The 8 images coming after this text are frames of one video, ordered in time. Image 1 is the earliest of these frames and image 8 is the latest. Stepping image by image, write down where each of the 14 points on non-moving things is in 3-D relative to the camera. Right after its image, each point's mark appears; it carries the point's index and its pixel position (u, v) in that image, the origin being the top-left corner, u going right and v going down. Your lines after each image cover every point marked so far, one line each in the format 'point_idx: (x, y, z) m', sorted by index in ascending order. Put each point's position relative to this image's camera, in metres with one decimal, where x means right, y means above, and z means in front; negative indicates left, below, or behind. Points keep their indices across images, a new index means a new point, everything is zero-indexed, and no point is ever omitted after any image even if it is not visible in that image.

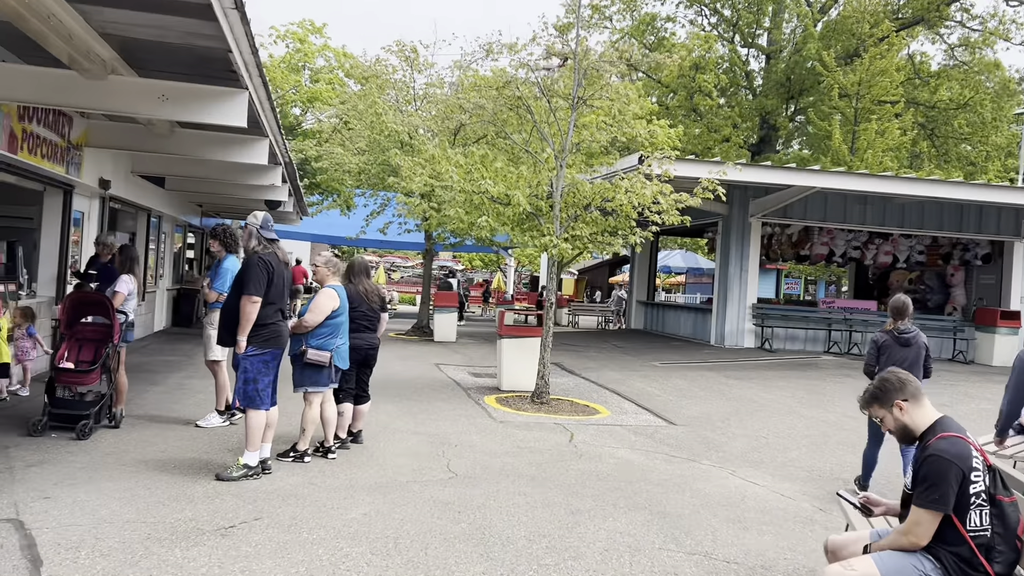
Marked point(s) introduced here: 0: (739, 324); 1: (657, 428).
0: (+4.4, -0.7, +17.1) m
1: (+1.6, -1.5, +9.6) m
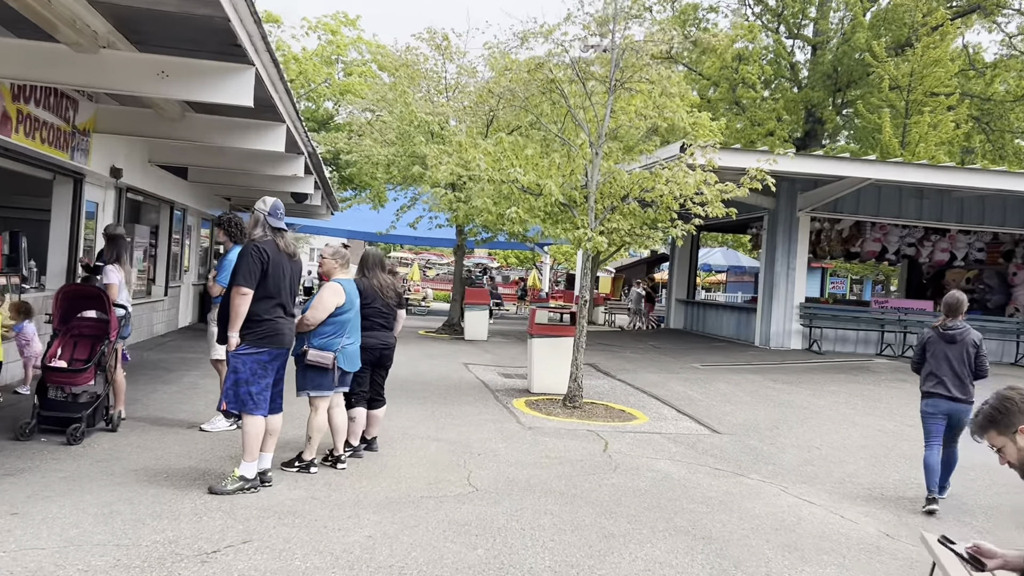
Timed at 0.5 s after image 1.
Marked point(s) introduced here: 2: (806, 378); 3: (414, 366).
0: (+5.0, -0.7, +16.3) m
1: (+1.9, -1.5, +8.8) m
2: (+4.3, -1.3, +13.0) m
3: (-1.4, -1.2, +13.0) m
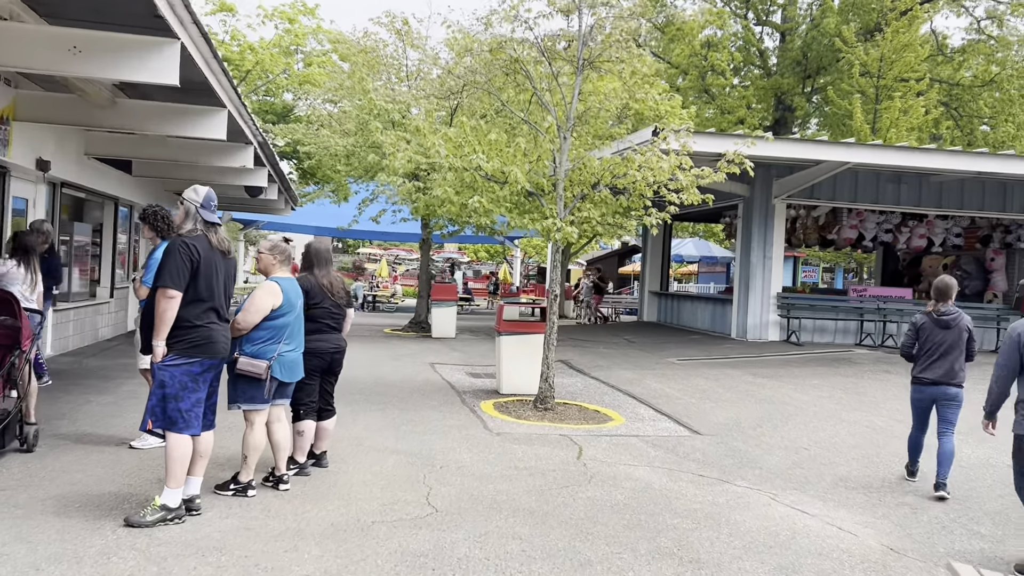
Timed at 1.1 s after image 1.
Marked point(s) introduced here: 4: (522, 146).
0: (+4.5, -0.5, +15.8) m
1: (+1.6, -1.4, +8.2) m
2: (+3.9, -1.2, +12.5) m
3: (-1.9, -1.1, +12.3) m
4: (+0.1, +1.5, +9.1) m
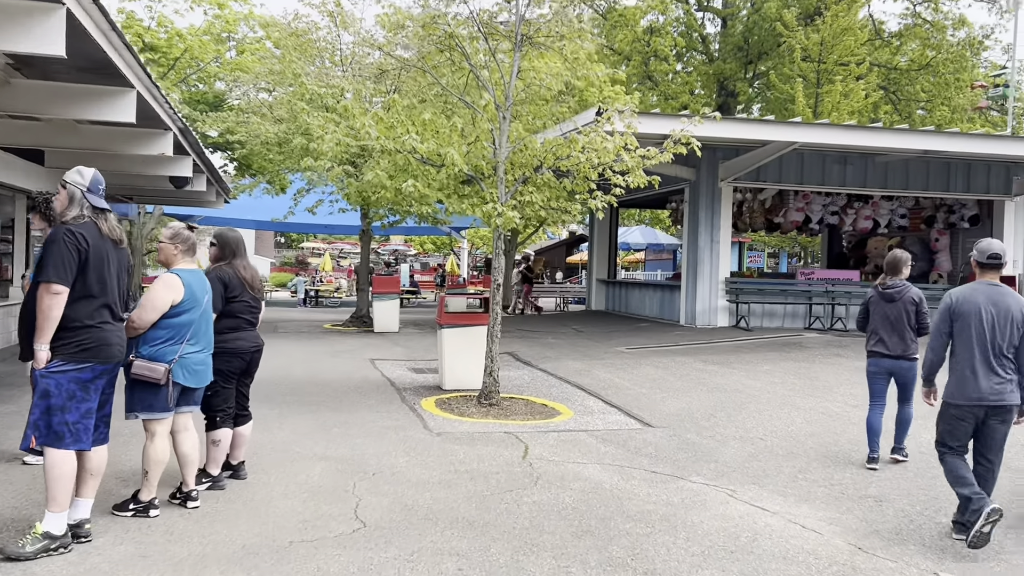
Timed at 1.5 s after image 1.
0: (+3.5, -0.2, +15.5) m
1: (+1.0, -1.3, +7.8) m
2: (+3.1, -1.0, +12.2) m
3: (-2.6, -1.0, +11.7) m
4: (-0.5, +1.6, +8.6) m
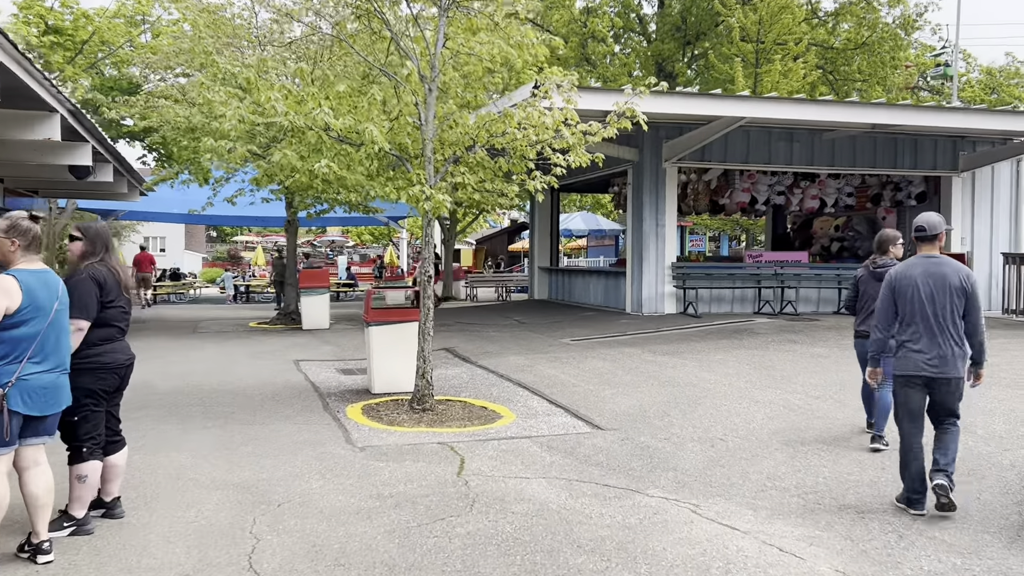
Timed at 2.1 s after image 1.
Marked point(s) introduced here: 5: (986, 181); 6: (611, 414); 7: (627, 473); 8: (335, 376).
0: (+2.4, 0.0, +14.8) m
1: (+0.5, -1.2, +7.0) m
2: (+2.3, -0.8, +11.6) m
3: (-3.4, -1.0, +10.6) m
4: (-1.2, +1.6, +7.6) m
5: (+8.7, +2.0, +16.3) m
6: (+0.9, -1.1, +7.8) m
7: (+0.8, -1.3, +6.1) m
8: (-2.1, -1.0, +10.3) m
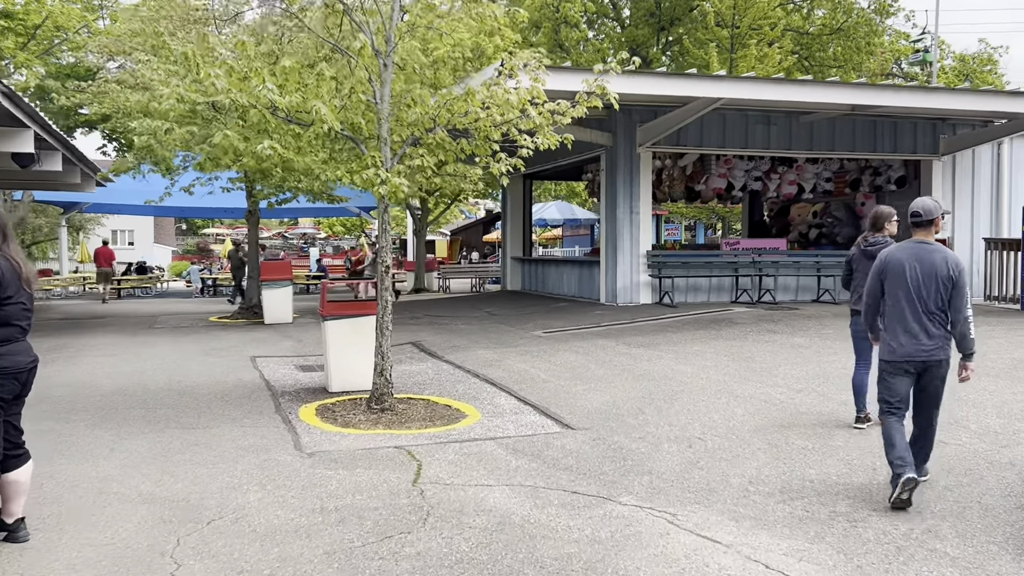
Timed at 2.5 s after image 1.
0: (+2.0, +0.2, +14.4) m
1: (+0.3, -1.1, +6.5) m
2: (+1.9, -0.6, +11.1) m
3: (-3.8, -0.9, +10.1) m
4: (-1.5, +1.7, +7.1) m
5: (+8.2, +2.2, +16.0) m
6: (+0.6, -1.0, +7.4) m
7: (+0.5, -1.2, +5.6) m
8: (-2.4, -0.9, +9.7) m
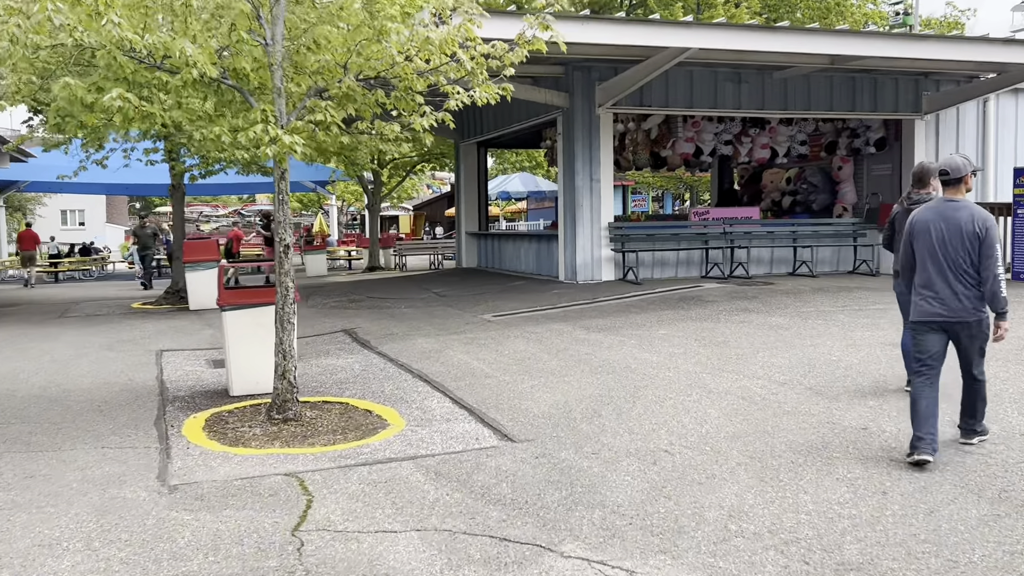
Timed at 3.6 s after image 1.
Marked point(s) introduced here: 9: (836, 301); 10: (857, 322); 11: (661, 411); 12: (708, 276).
0: (+1.2, +0.5, +13.1) m
1: (-0.2, -1.0, +5.3) m
2: (+1.3, -0.4, +9.9) m
3: (-4.3, -0.8, +8.7) m
4: (-2.0, +1.8, +5.7) m
5: (+7.4, +2.7, +14.9) m
6: (+0.1, -0.9, +6.1) m
7: (+0.1, -1.1, +4.3) m
8: (-3.0, -0.8, +8.4) m
9: (+3.9, -0.1, +10.7) m
10: (+3.7, -0.4, +9.4) m
11: (+1.1, -0.9, +6.2) m
12: (+3.0, +0.2, +13.6) m
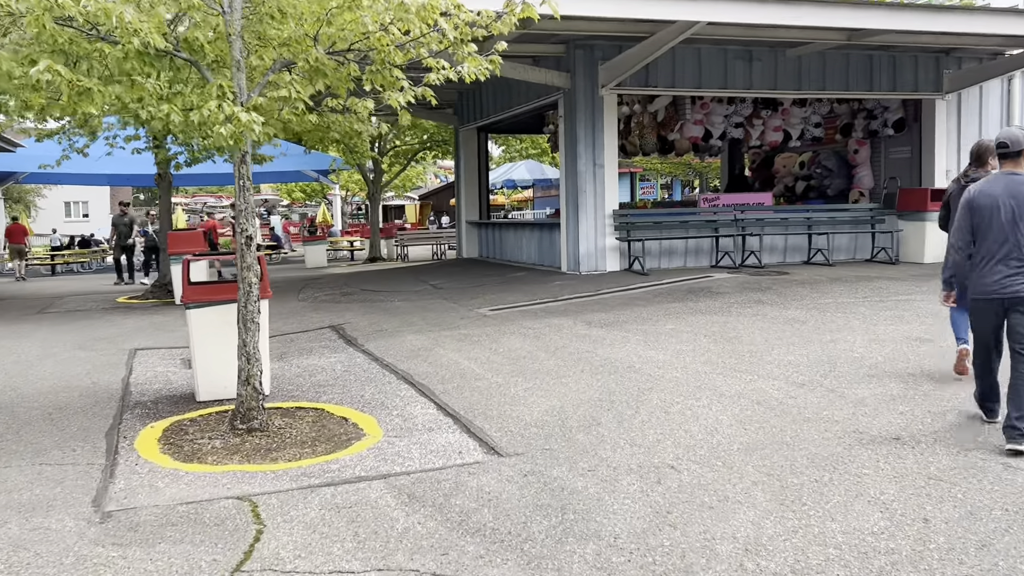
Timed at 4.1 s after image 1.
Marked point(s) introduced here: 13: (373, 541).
0: (+1.2, +0.7, +12.5) m
1: (-0.3, -1.0, +4.7) m
2: (+1.3, -0.3, +9.3) m
3: (-4.4, -0.7, +8.1) m
4: (-2.1, +1.8, +5.1) m
5: (+7.4, +2.9, +14.1) m
6: (0.0, -0.9, +5.5) m
7: (0.0, -1.1, +3.7) m
8: (-3.0, -0.7, +7.8) m
9: (+3.9, 0.0, +10.0) m
10: (+3.6, -0.3, +8.7) m
11: (+1.0, -0.8, +5.6) m
12: (+3.0, +0.3, +12.9) m
13: (-0.6, -1.1, +3.9) m
